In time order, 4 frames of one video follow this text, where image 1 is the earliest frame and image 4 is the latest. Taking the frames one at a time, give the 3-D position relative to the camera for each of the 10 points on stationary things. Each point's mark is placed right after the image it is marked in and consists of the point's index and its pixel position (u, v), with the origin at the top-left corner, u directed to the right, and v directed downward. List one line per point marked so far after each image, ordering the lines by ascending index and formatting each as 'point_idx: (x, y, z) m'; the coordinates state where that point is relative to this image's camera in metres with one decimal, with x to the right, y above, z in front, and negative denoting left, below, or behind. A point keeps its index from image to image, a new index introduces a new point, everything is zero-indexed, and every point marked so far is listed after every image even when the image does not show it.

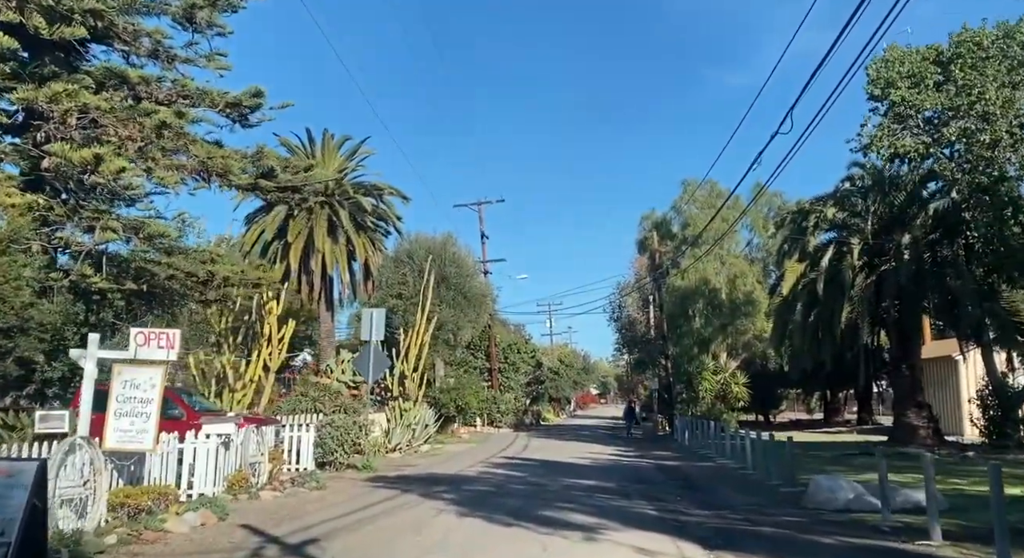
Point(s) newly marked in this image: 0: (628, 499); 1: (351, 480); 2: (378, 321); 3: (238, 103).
0: (+2.1, -4.1, +12.0) m
1: (-3.8, -4.7, +15.2) m
2: (-3.7, -1.1, +17.7) m
3: (-7.1, +4.6, +16.9) m
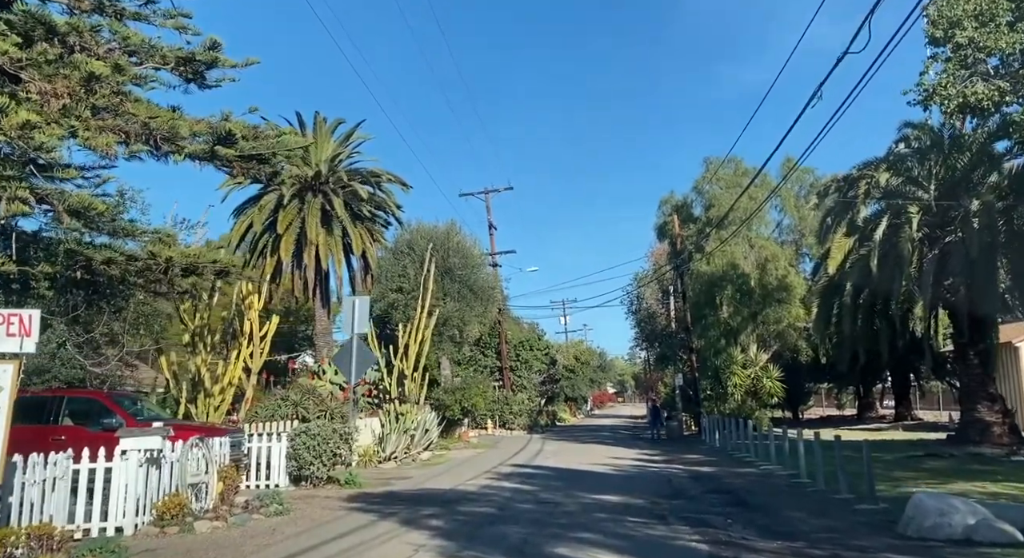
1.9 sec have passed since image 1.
0: (+2.2, -3.5, +9.4) m
1: (-3.6, -4.3, +12.7) m
2: (-3.5, -0.7, +15.2) m
3: (-7.1, +4.9, +14.4) m
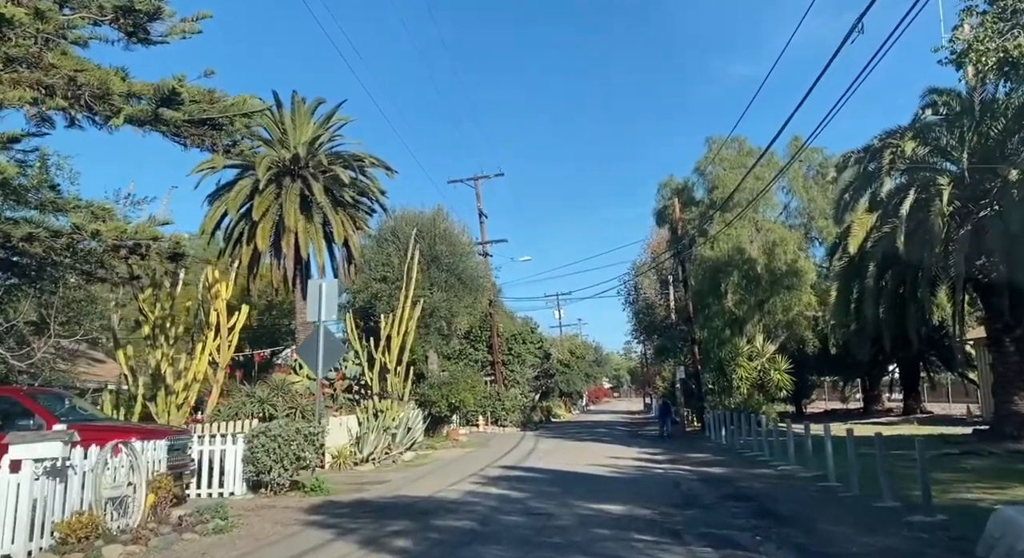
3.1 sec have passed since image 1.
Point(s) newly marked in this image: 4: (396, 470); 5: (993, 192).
0: (+2.0, -3.1, +7.7) m
1: (-3.9, -3.9, +11.0) m
2: (-3.8, -0.3, +13.5) m
3: (-7.4, +5.3, +12.6) m
4: (-3.0, -5.0, +16.9) m
5: (+11.2, +2.0, +15.2) m
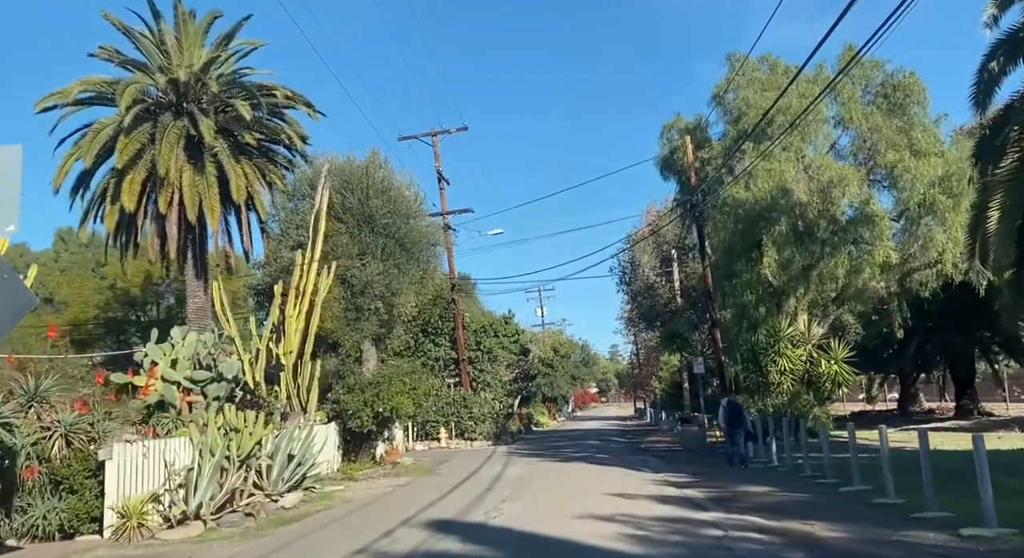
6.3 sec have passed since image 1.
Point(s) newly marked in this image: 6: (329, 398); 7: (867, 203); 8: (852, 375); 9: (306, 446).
0: (+1.2, -1.7, +0.5) m
1: (-4.7, -2.6, +3.6) m
2: (-4.7, +0.9, +6.1) m
3: (-8.4, +6.5, +5.2) m
4: (-4.0, -3.8, +9.6) m
5: (+10.2, +3.5, +8.2) m
6: (-5.0, -3.4, +18.7) m
7: (+10.0, +2.1, +18.5) m
8: (+9.2, -2.5, +17.2) m
9: (-4.3, -3.3, +13.3) m
